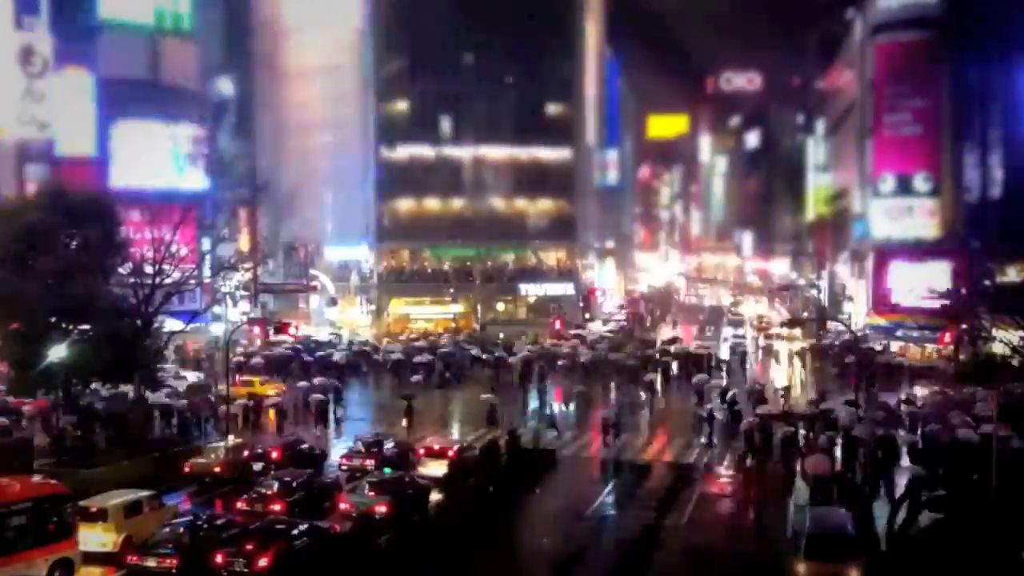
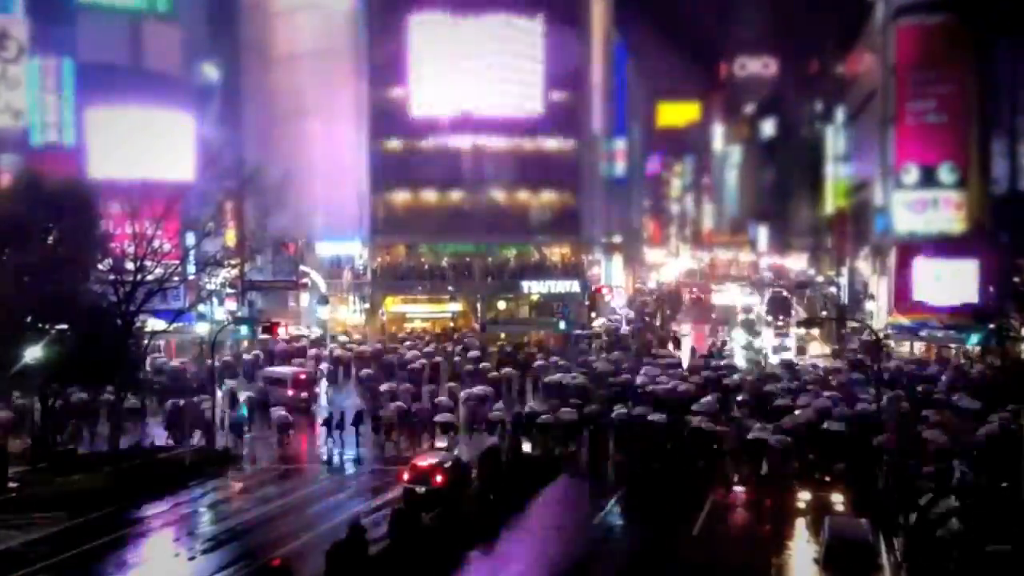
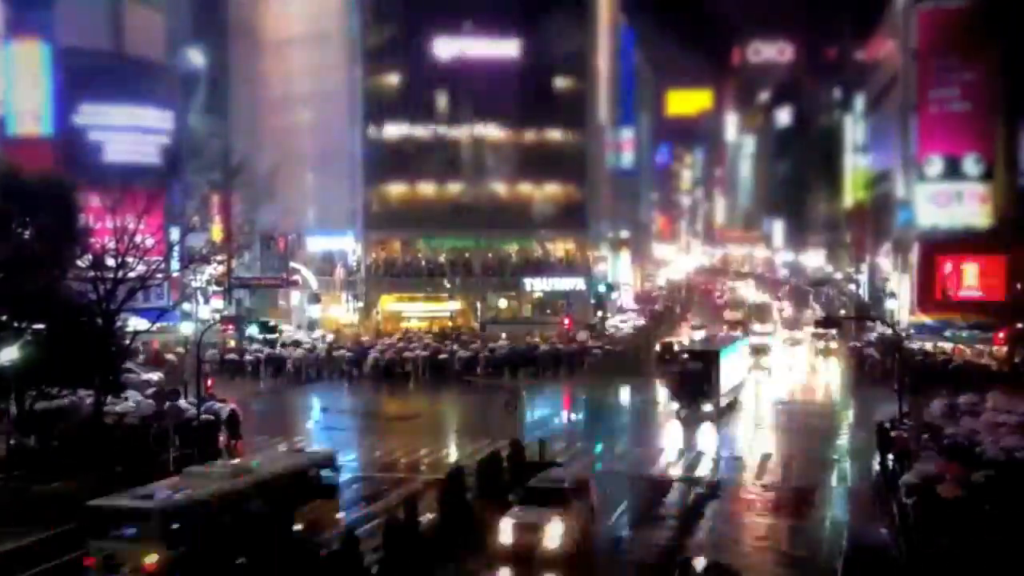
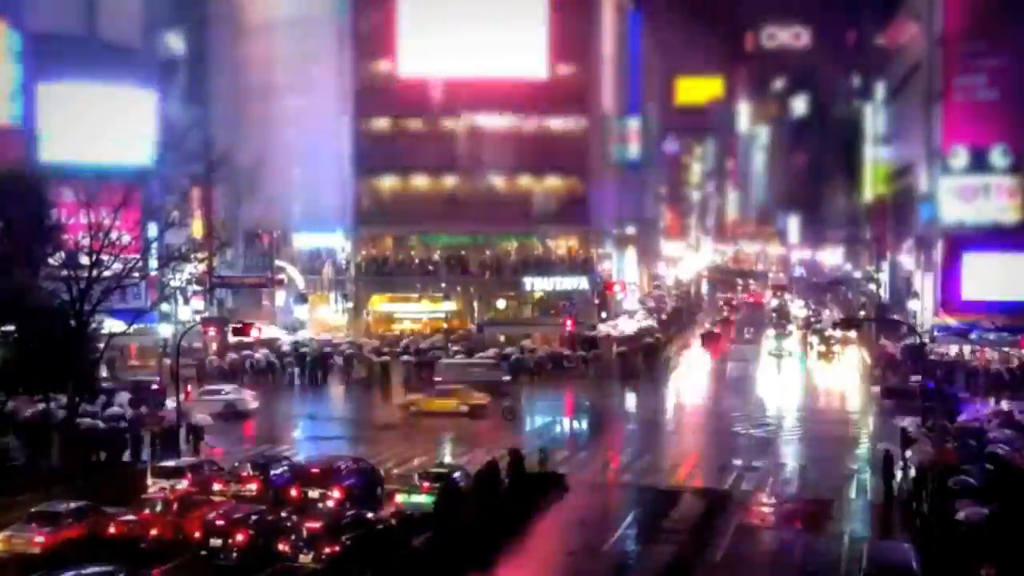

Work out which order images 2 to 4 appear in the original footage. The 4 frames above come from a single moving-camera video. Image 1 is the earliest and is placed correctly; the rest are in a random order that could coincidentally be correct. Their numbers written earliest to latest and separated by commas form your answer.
2, 3, 4
